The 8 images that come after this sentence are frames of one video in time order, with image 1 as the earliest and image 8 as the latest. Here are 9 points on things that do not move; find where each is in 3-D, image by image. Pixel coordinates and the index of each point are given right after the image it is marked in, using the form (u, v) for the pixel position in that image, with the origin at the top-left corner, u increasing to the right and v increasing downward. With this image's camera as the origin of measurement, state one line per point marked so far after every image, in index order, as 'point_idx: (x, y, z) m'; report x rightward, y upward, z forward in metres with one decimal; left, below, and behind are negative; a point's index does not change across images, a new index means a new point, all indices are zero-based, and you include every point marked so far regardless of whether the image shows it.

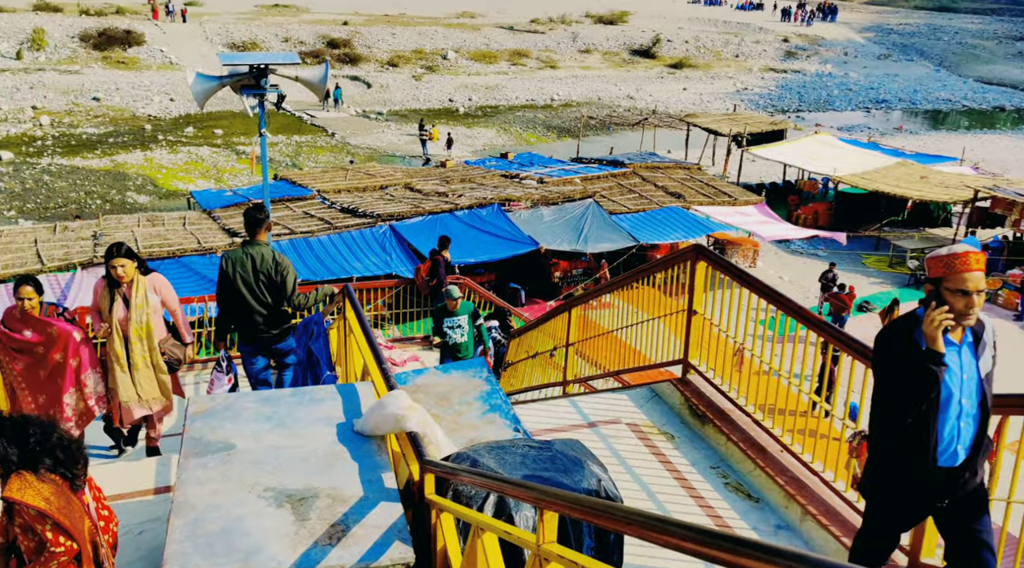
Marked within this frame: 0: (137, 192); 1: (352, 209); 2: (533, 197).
0: (-7.4, +1.7, +18.4) m
1: (-2.2, +1.0, +12.6) m
2: (+0.3, +1.2, +13.2) m
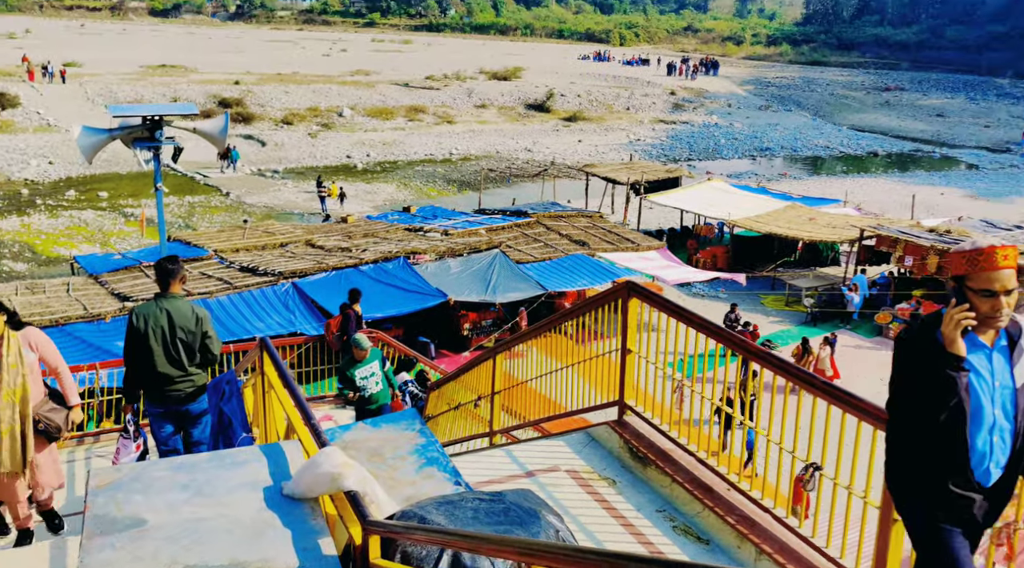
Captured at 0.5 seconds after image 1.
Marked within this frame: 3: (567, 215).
0: (-9.2, +0.4, +17.5) m
1: (-3.4, +0.2, +12.2) m
2: (-1.0, +0.5, +13.1) m
3: (+1.0, +1.2, +16.4) m
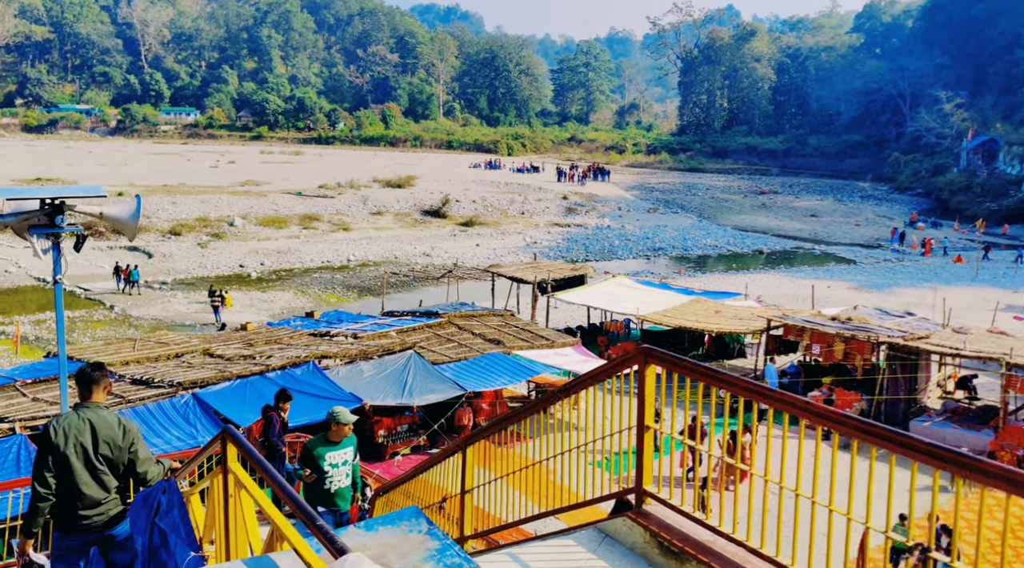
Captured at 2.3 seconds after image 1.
0: (-10.8, -1.7, +15.8) m
1: (-4.4, -1.1, +11.3) m
2: (-2.2, -0.9, +12.5) m
3: (-0.6, -0.5, +16.0) m
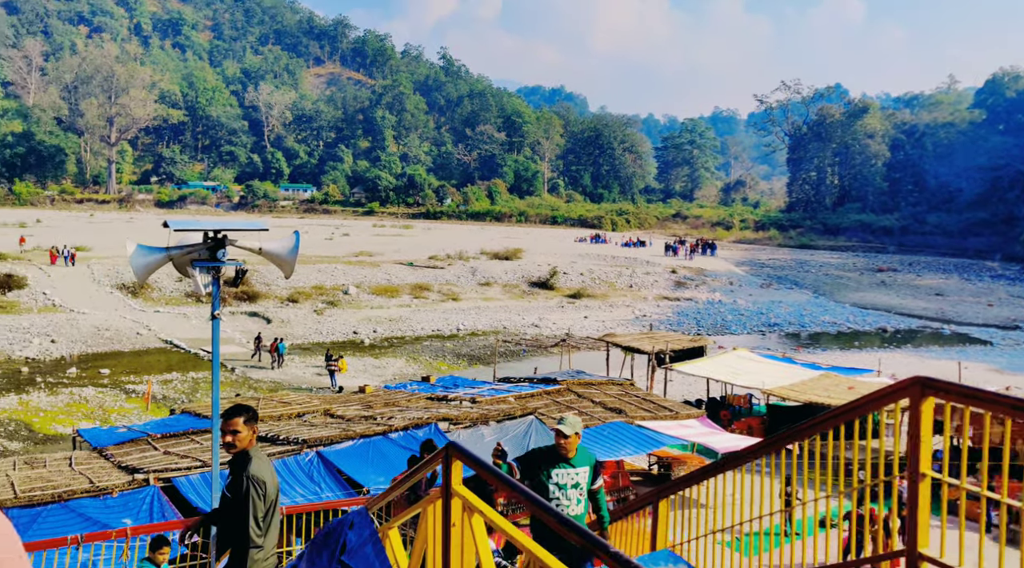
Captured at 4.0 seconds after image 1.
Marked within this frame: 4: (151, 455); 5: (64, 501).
0: (-8.8, -2.7, +16.4) m
1: (-2.9, -1.8, +11.3) m
2: (-0.5, -1.7, +12.2) m
3: (+1.4, -1.7, +15.6) m
4: (-4.1, -1.9, +10.6) m
5: (-4.4, -2.1, +9.2) m
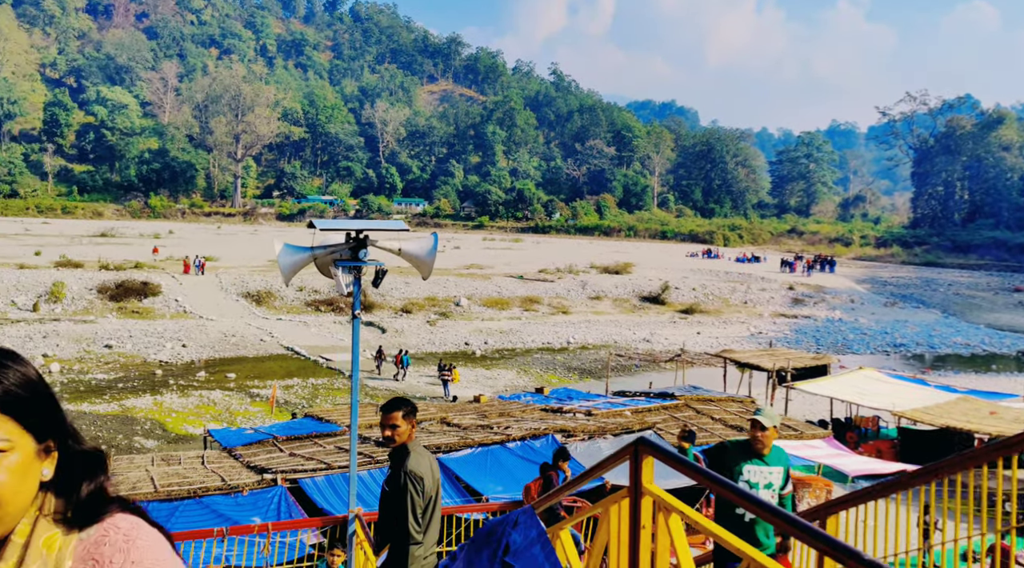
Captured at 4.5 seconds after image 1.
0: (-6.7, -2.8, +17.2) m
1: (-1.5, -1.9, +11.4) m
2: (+1.0, -1.9, +12.1) m
3: (+3.3, -1.9, +15.2) m
4: (-2.7, -2.0, +10.9) m
5: (-3.2, -2.2, +9.5) m
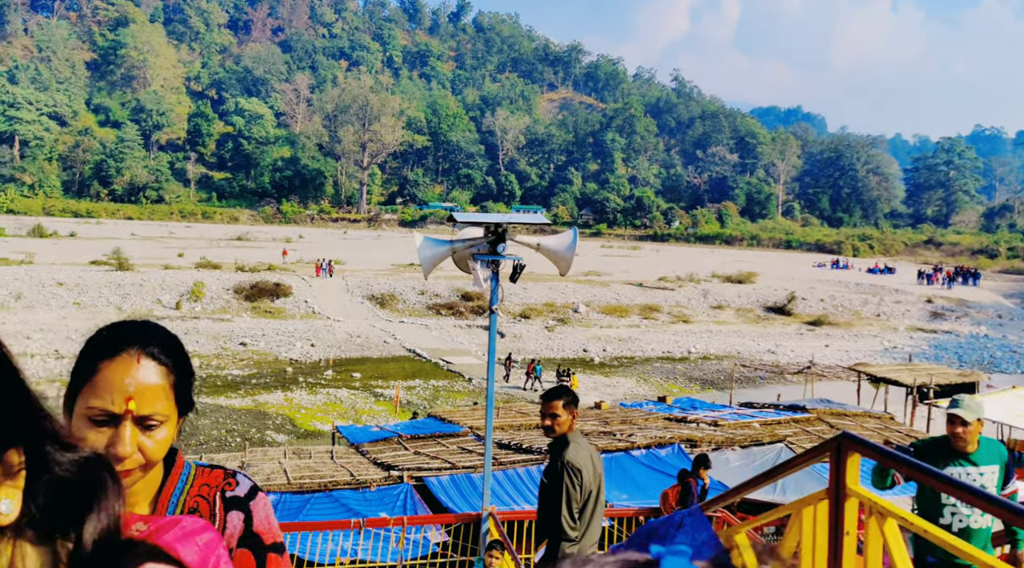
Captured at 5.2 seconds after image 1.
0: (-4.5, -2.8, +17.8) m
1: (0.0, -2.0, +11.4) m
2: (+2.6, -1.9, +11.8) m
3: (+5.3, -2.0, +14.6) m
4: (-1.3, -2.0, +11.0) m
5: (-1.9, -2.1, +9.7) m
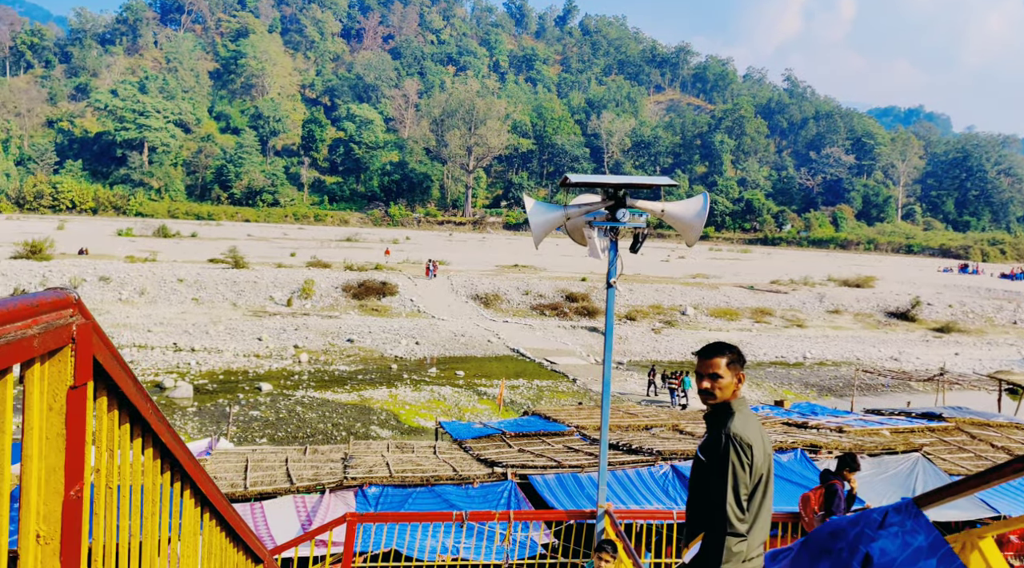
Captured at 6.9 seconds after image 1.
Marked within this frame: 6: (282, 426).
0: (-2.5, -2.7, +17.7) m
1: (+1.3, -1.9, +10.8) m
2: (+3.9, -1.9, +10.9) m
3: (+6.8, -2.0, +13.4) m
4: (-0.1, -1.9, +10.6) m
5: (-0.8, -2.0, +9.3) m
6: (-4.3, -2.6, +17.4) m
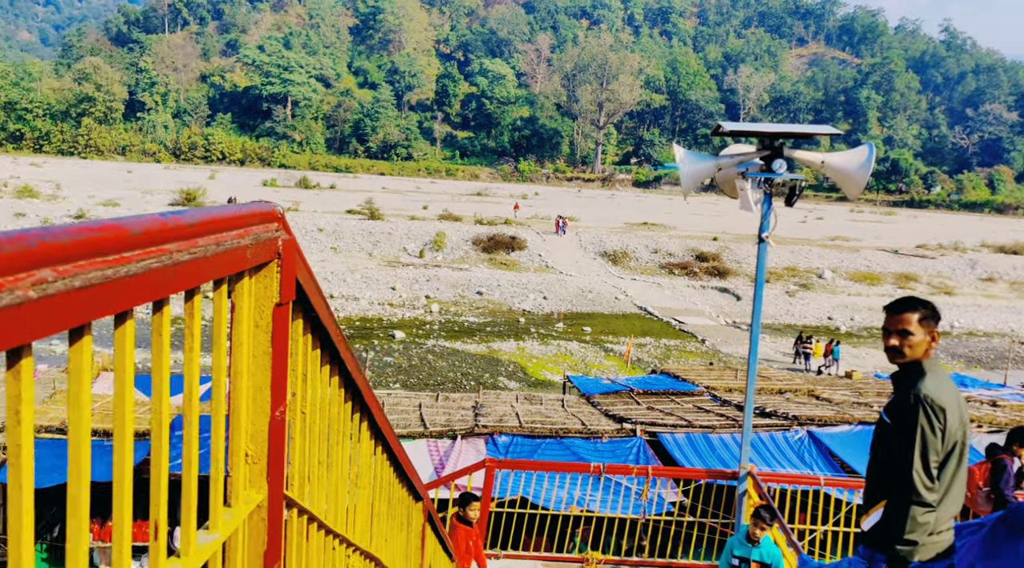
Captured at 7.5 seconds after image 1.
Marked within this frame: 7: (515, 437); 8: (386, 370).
0: (-0.1, -1.8, +17.9) m
1: (+2.8, -1.4, +10.6) m
2: (+5.3, -1.5, +10.3) m
3: (+8.6, -1.6, +12.4) m
4: (+1.4, -1.4, +10.5) m
5: (+0.5, -1.5, +9.4) m
6: (-1.9, -1.7, +17.9) m
7: (0.0, -1.6, +9.5) m
8: (-2.4, -1.6, +17.9) m
